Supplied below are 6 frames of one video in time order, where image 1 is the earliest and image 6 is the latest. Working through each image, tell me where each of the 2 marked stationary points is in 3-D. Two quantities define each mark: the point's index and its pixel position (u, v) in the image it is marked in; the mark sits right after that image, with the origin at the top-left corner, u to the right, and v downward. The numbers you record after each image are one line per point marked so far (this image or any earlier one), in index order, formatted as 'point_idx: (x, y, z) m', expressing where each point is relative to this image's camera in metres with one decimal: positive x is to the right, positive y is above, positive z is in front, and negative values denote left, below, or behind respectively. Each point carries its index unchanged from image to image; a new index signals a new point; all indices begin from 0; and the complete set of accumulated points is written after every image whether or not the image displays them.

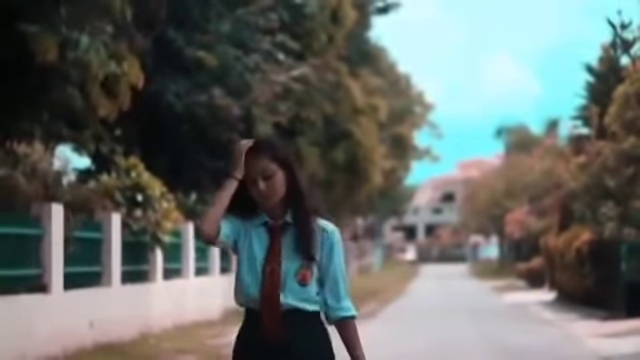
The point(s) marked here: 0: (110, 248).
0: (-2.7, -0.9, +19.0) m
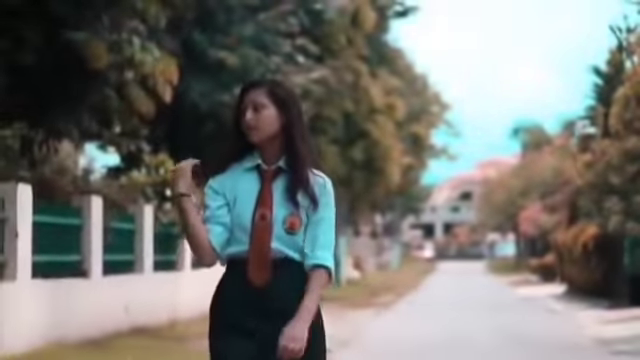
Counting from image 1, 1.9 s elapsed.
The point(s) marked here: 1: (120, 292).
0: (-2.4, -0.8, +20.5) m
1: (-2.5, -1.4, +18.6) m
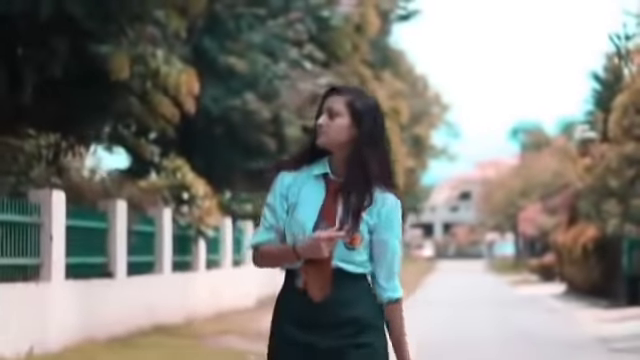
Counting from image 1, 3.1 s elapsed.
0: (-2.3, -0.9, +21.4) m
1: (-2.4, -1.5, +19.5) m
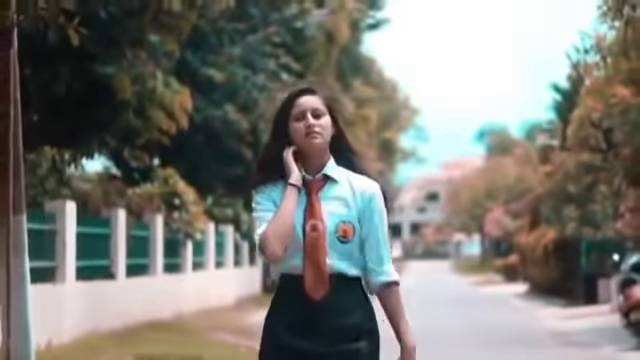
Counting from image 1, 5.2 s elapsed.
0: (-2.6, -1.0, +23.2) m
1: (-2.6, -1.6, +21.3) m
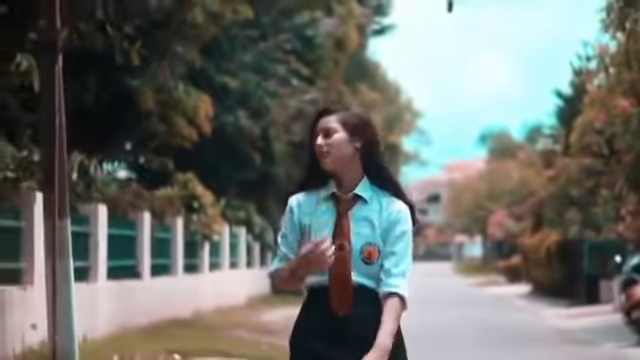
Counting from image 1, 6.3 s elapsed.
0: (-2.4, -1.1, +24.2) m
1: (-2.4, -1.7, +22.3) m
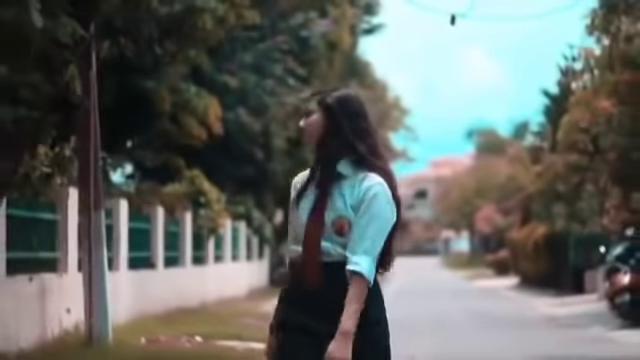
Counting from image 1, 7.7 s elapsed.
0: (-2.3, -1.0, +25.6) m
1: (-2.4, -1.6, +23.7) m
